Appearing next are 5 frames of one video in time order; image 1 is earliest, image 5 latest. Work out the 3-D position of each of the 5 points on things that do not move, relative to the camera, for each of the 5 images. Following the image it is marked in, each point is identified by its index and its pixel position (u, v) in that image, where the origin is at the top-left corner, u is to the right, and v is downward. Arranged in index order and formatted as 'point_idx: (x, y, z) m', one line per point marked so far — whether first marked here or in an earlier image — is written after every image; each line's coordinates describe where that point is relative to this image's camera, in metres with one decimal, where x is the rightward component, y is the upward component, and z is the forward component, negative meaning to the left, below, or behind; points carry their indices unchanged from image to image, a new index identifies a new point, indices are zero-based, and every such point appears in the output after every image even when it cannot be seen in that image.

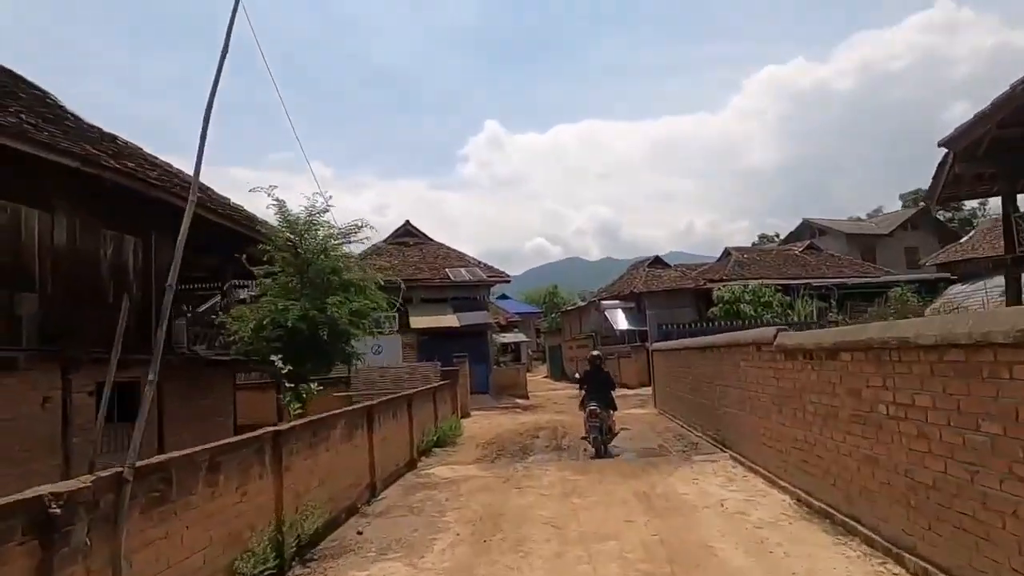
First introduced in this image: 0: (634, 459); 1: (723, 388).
0: (+1.8, -2.6, +10.1) m
1: (+3.2, -1.5, +10.1) m
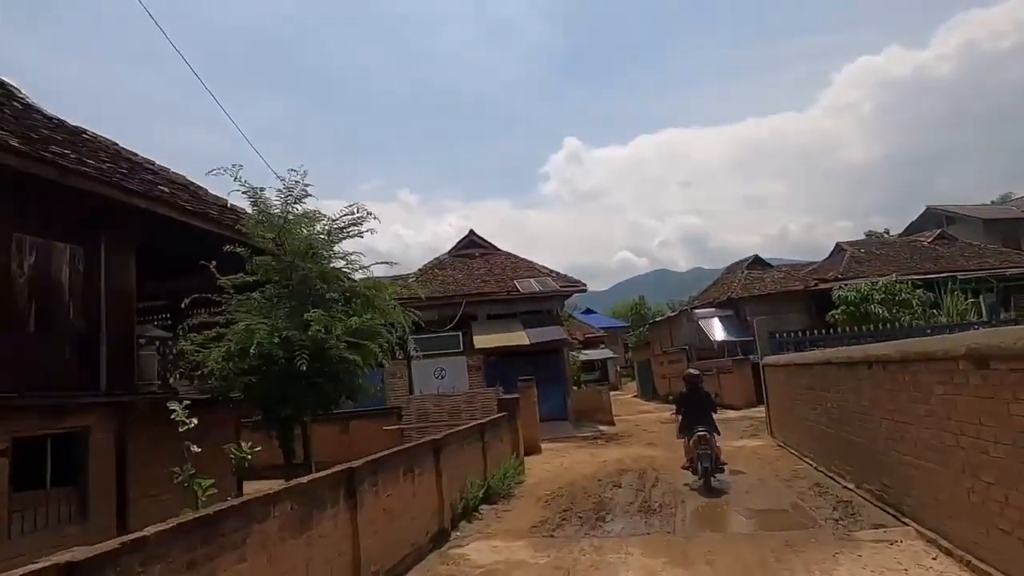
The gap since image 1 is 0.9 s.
0: (+2.5, -2.5, +6.8) m
1: (+3.8, -1.4, +6.7) m
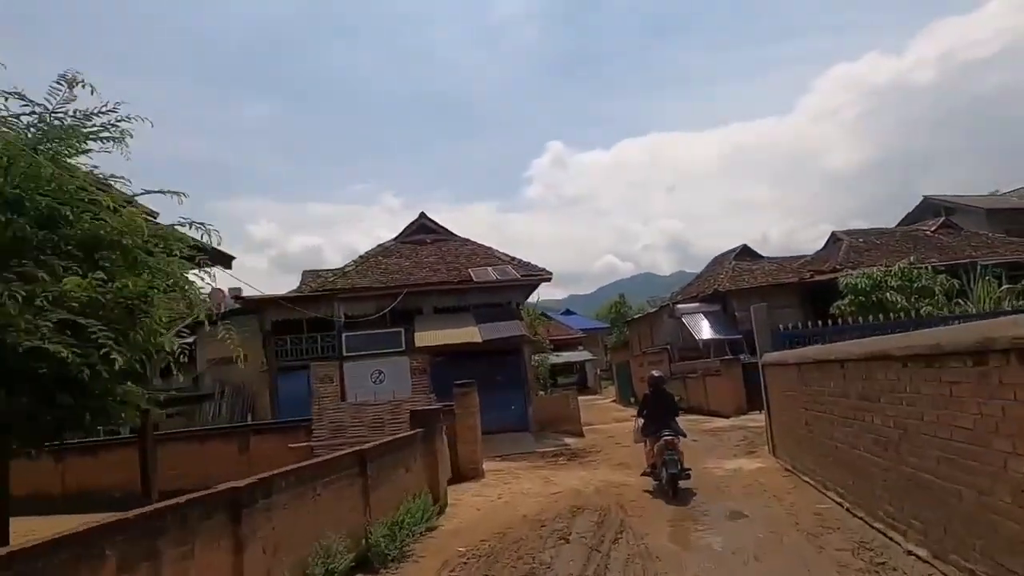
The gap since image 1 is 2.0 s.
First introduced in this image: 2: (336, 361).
0: (+1.5, -2.1, +3.7) m
1: (+2.9, -1.0, +3.6) m
2: (-4.8, -2.0, +17.9) m
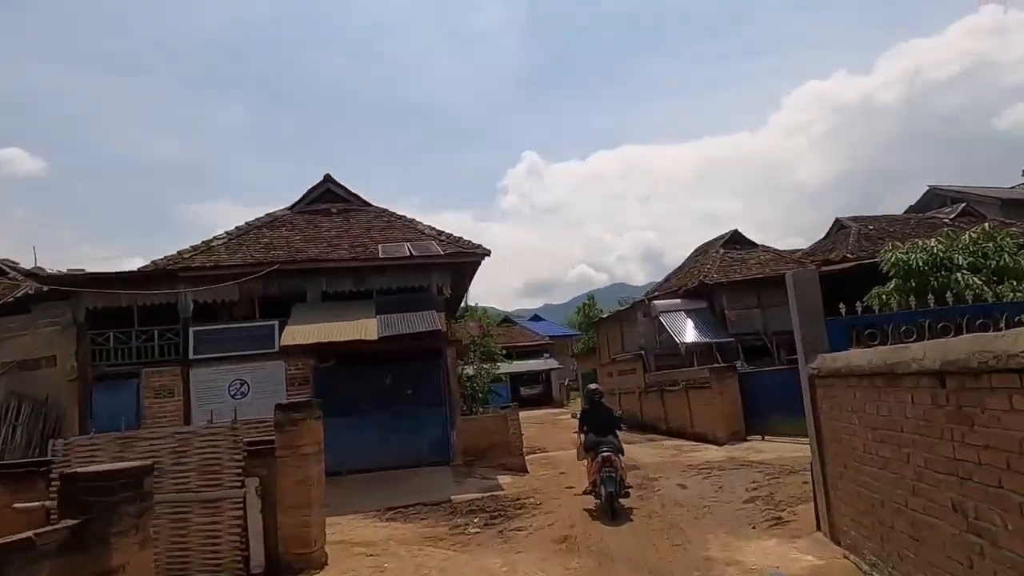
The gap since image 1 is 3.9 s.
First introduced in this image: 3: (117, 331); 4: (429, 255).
0: (+0.4, -1.5, -1.3) m
1: (+1.8, -0.4, -1.3) m
2: (-6.4, -1.5, +12.7) m
3: (-7.8, -0.8, +13.0) m
4: (-1.7, +0.7, +13.6) m
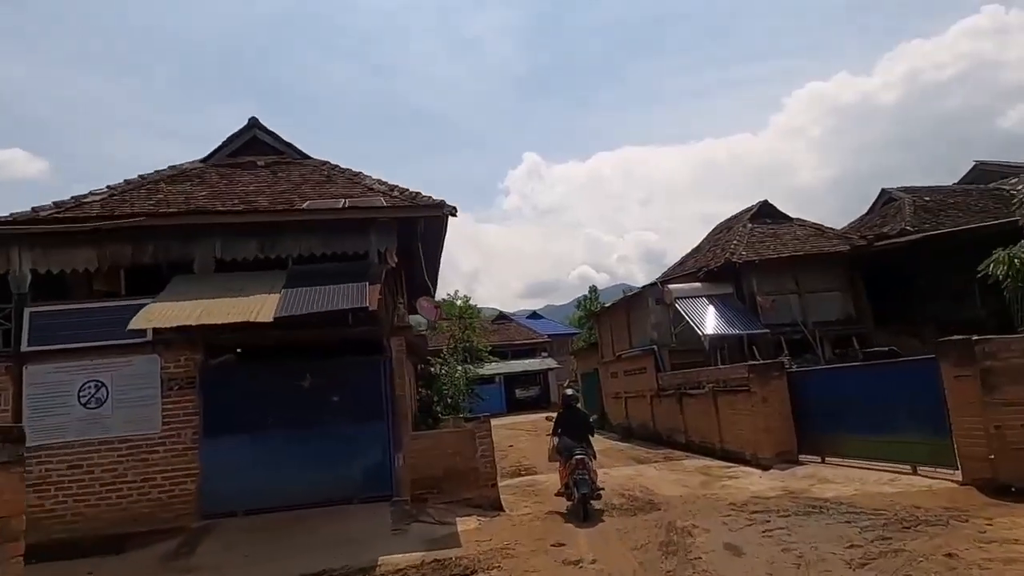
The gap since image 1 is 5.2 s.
0: (-0.1, -1.0, -5.1) m
1: (+1.3, +0.1, -5.1) m
2: (-6.9, -1.0, +9.0) m
3: (-8.2, -0.3, +9.3) m
4: (-2.1, +1.2, +9.8) m
